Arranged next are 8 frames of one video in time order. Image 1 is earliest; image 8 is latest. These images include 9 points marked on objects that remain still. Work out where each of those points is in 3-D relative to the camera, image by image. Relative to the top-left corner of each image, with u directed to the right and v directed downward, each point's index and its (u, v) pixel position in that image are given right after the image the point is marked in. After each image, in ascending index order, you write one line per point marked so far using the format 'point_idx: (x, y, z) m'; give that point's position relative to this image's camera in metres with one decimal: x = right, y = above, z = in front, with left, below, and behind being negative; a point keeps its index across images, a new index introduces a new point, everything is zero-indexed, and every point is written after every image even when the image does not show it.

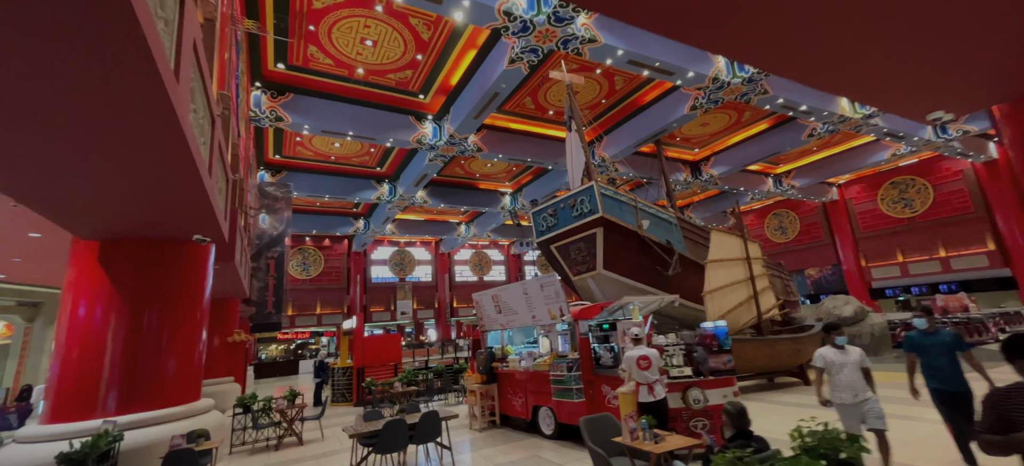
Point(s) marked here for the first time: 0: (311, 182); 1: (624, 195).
0: (-5.7, +1.5, +12.8) m
1: (+1.6, +0.6, +6.6) m
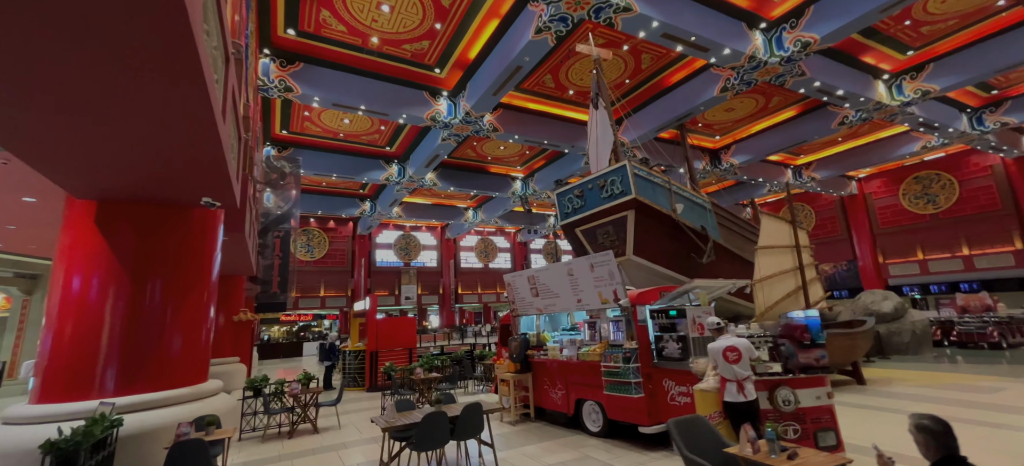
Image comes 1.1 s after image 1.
0: (-5.3, +2.0, +12.4) m
1: (+2.0, +0.8, +6.1) m
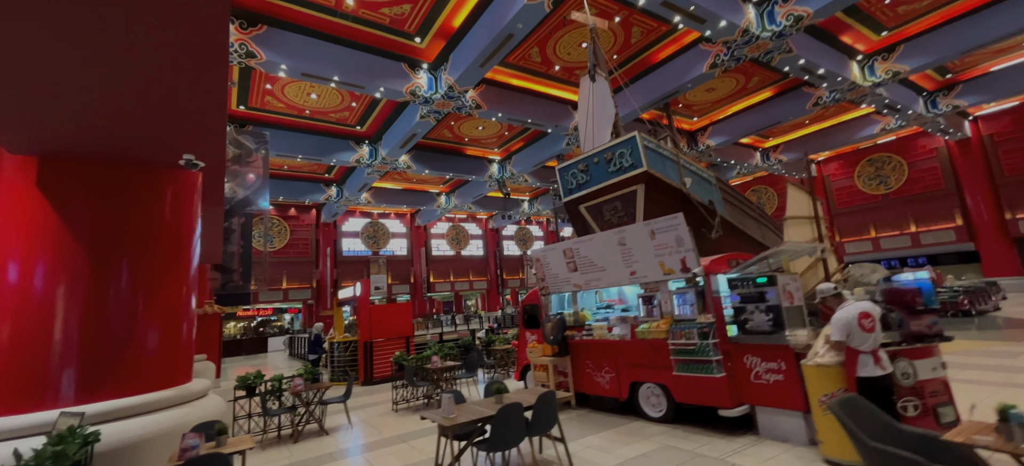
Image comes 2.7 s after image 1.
0: (-5.8, +2.4, +11.5) m
1: (+2.0, +1.1, +5.9) m
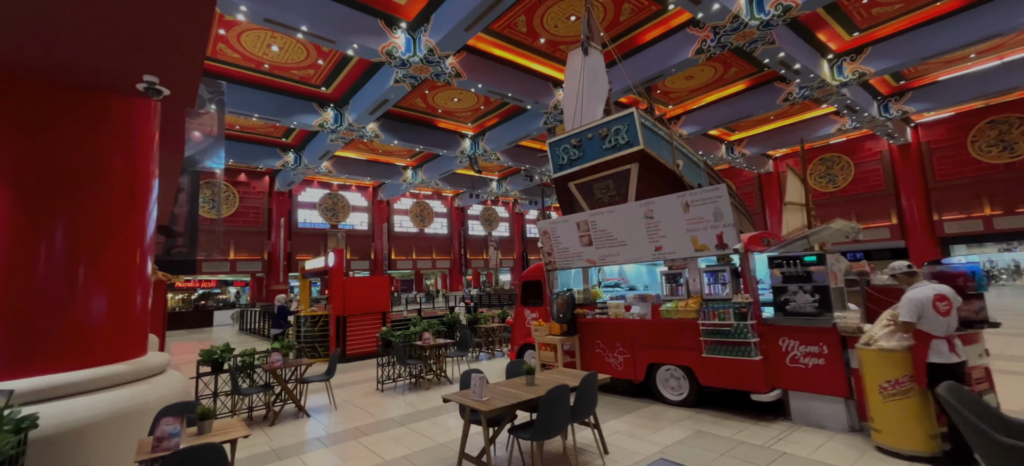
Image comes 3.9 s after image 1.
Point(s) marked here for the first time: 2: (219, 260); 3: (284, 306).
0: (-6.4, +3.2, +10.5) m
1: (+1.9, +1.3, +5.8) m
2: (-11.2, -1.0, +17.4) m
3: (-4.8, -1.5, +9.4) m
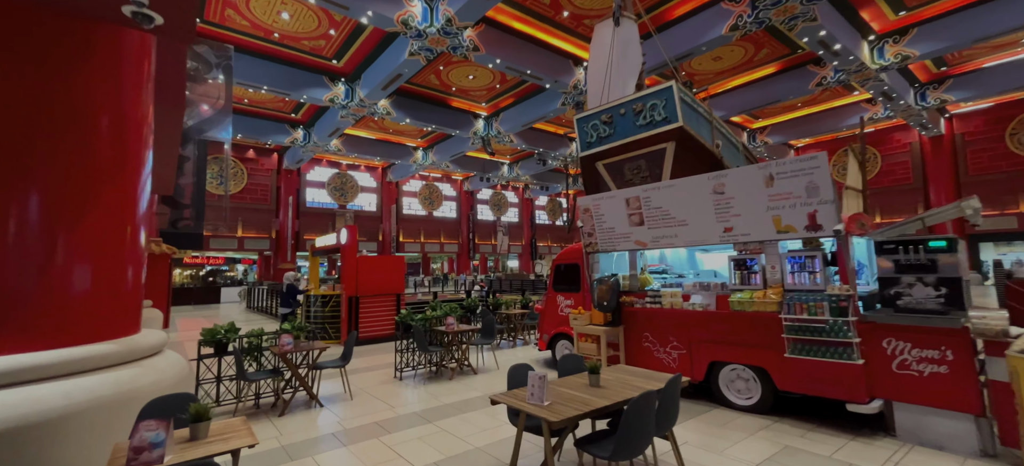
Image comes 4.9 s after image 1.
0: (-5.9, +3.7, +10.1) m
1: (+2.2, +1.5, +5.3) m
2: (-10.8, -0.1, +17.2) m
3: (-4.5, -1.0, +9.1) m
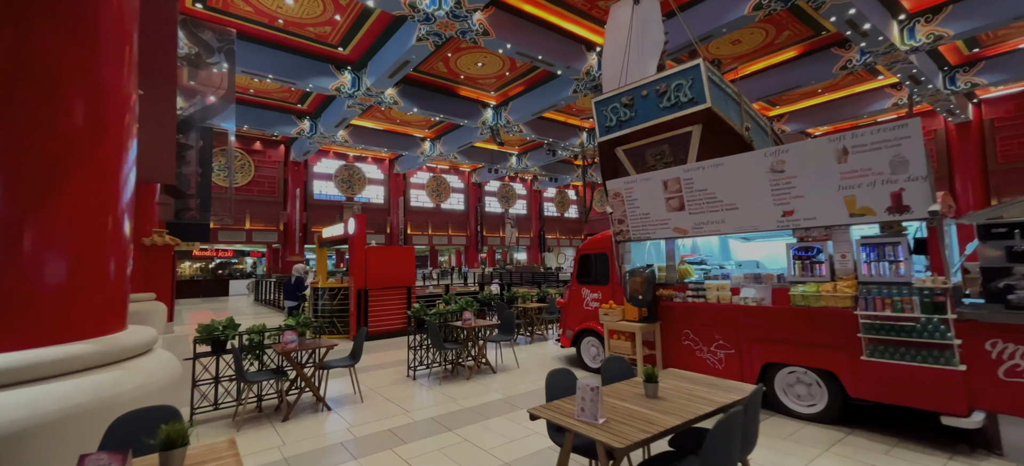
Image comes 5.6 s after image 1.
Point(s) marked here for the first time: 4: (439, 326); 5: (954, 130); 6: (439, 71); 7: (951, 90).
0: (-5.7, +3.9, +9.9) m
1: (+2.4, +1.6, +5.0) m
2: (-10.4, +0.2, +17.1) m
3: (-4.3, -0.9, +8.9) m
4: (-0.8, -1.1, +5.2) m
5: (+14.5, +3.4, +14.9) m
6: (-1.9, +4.2, +11.9) m
7: (+11.4, +3.7, +11.8) m
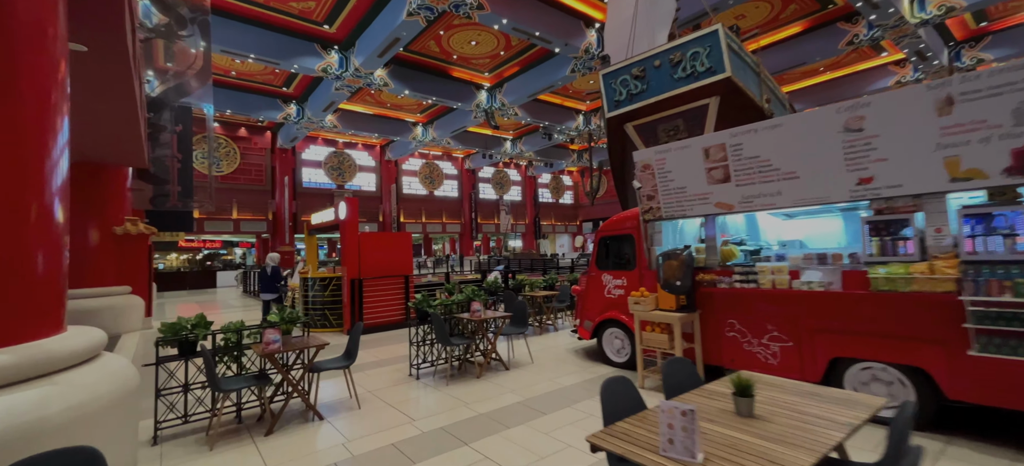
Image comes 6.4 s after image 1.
0: (-5.8, +4.1, +9.3) m
1: (+2.4, +1.8, +4.6) m
2: (-10.6, +0.5, +16.6) m
3: (-4.3, -0.6, +8.5) m
4: (-0.8, -0.9, +4.8) m
5: (+14.4, +4.0, +14.7) m
6: (-2.0, +4.6, +11.4) m
7: (+11.2, +4.2, +11.5) m
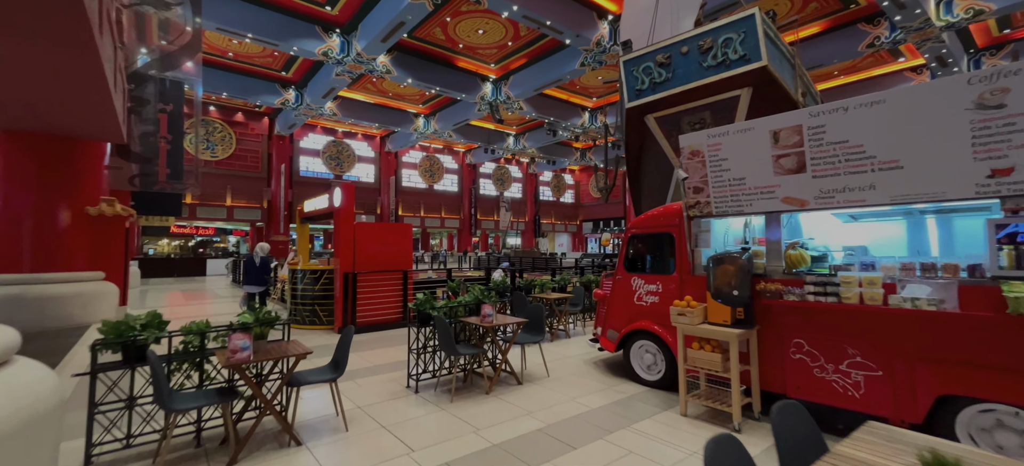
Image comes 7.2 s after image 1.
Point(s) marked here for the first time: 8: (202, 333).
0: (-5.6, +4.4, +8.9) m
1: (+2.5, +1.8, +4.2) m
2: (-10.5, +1.0, +16.1) m
3: (-4.3, -0.4, +8.1) m
4: (-0.7, -0.8, +4.5) m
5: (+14.5, +3.6, +14.4) m
6: (-1.8, +4.7, +11.0) m
7: (+11.4, +3.9, +11.2) m
8: (-2.1, -0.6, +3.2) m
